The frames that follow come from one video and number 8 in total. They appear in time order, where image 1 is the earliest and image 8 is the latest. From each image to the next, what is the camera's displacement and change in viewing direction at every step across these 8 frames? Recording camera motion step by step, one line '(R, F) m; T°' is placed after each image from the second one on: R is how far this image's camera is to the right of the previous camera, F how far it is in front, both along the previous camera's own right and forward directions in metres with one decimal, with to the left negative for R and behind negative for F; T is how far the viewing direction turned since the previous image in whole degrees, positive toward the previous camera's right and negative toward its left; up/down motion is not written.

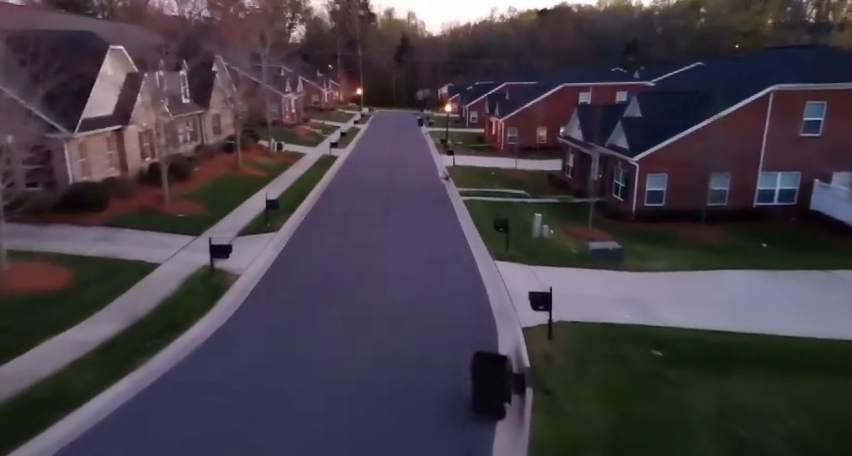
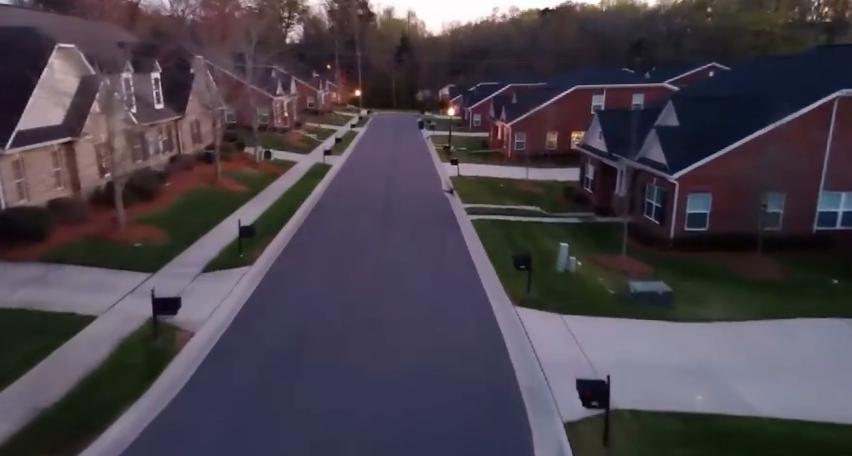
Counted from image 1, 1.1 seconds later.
(-0.1, +3.1) m; 0°
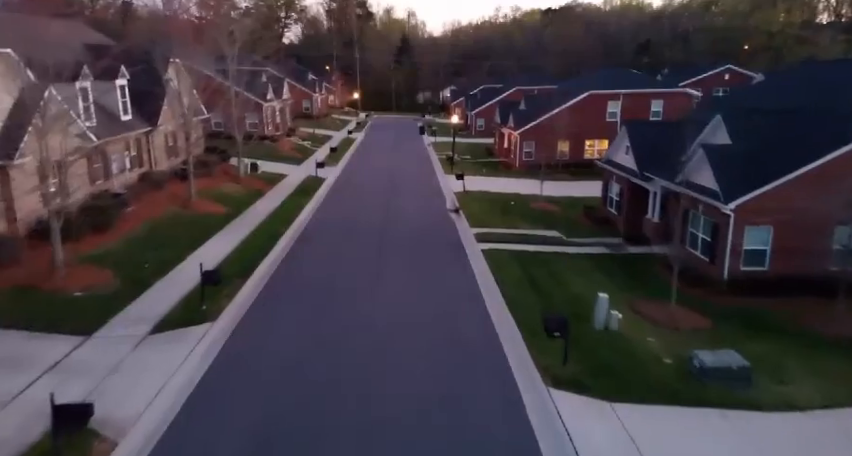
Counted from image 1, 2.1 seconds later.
(-0.1, +3.1) m; 0°
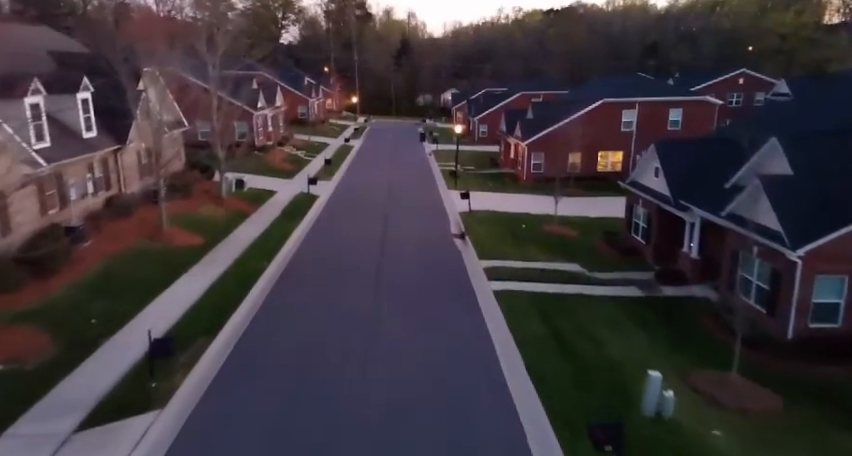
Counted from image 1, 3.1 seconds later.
(-0.1, +2.6) m; 0°
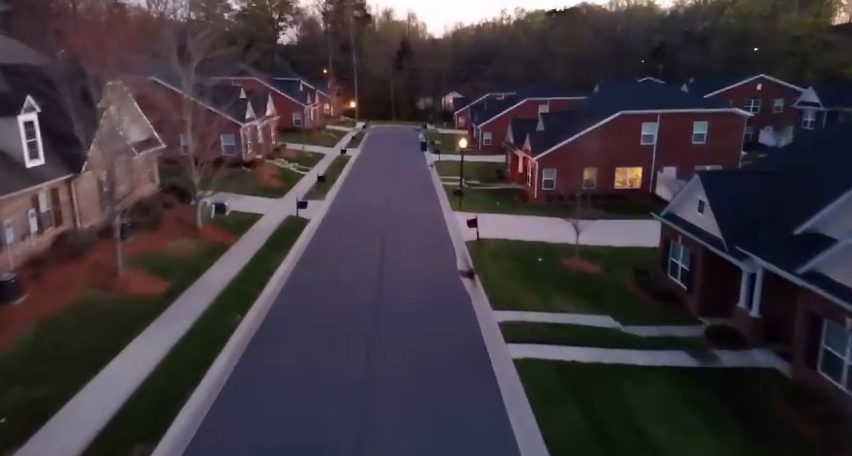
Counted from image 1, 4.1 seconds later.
(-0.1, +3.0) m; 0°
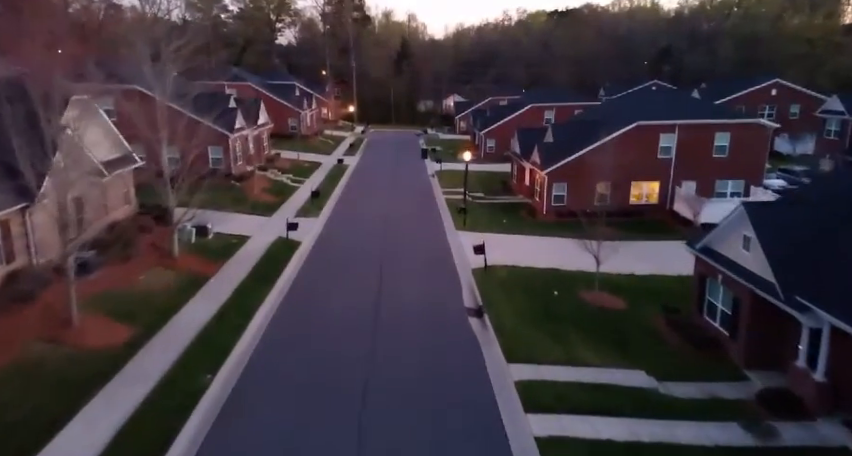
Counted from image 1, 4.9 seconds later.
(-0.1, +2.2) m; 0°
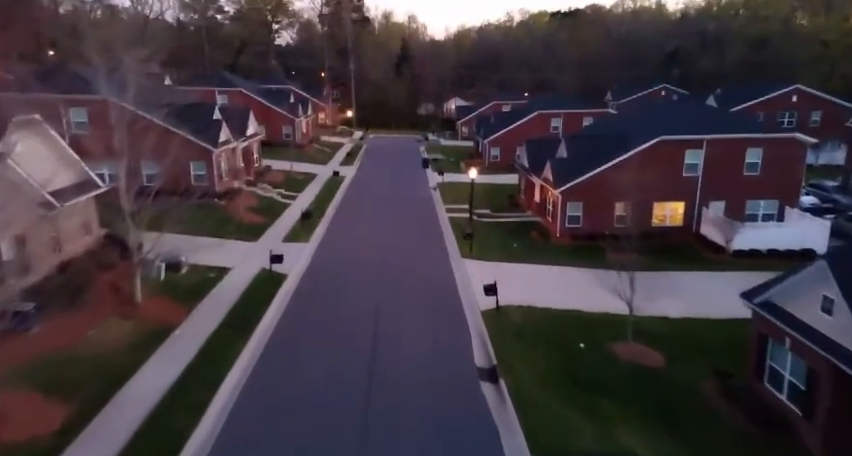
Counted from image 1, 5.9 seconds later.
(-0.1, +2.8) m; 0°
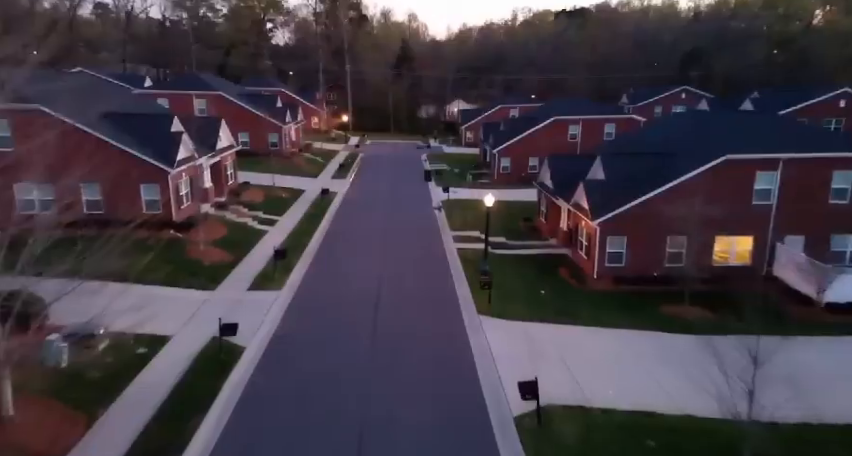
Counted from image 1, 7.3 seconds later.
(-0.2, +5.7) m; 0°
